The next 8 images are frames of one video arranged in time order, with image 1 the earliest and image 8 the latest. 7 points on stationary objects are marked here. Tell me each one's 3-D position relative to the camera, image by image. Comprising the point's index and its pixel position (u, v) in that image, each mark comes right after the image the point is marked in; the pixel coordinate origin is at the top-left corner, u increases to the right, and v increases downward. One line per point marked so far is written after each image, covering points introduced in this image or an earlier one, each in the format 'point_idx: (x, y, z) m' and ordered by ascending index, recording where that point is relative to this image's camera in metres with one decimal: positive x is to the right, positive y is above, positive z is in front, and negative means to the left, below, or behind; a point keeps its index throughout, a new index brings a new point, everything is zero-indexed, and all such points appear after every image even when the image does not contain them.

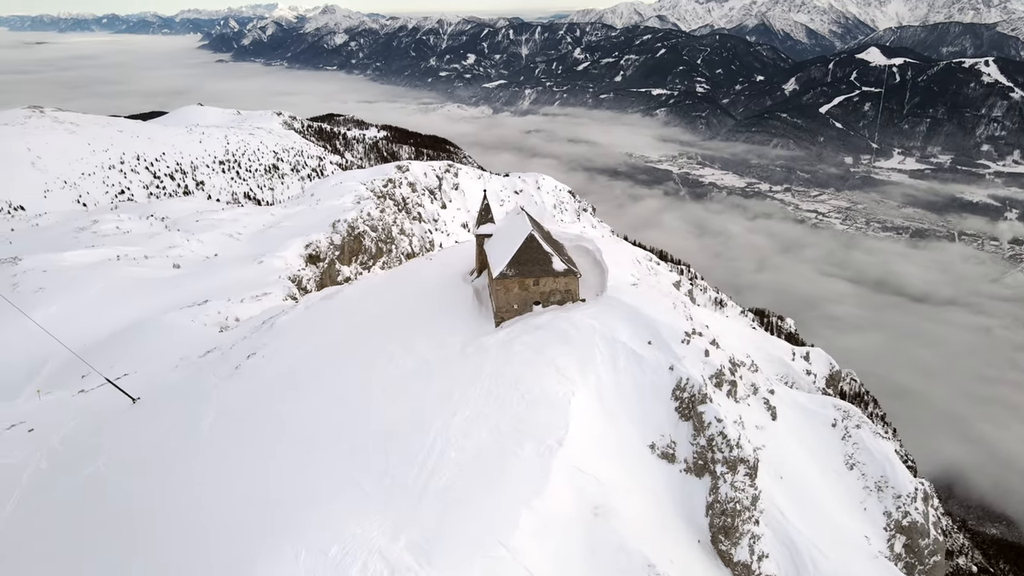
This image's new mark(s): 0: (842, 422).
0: (+8.7, -3.6, +19.3) m
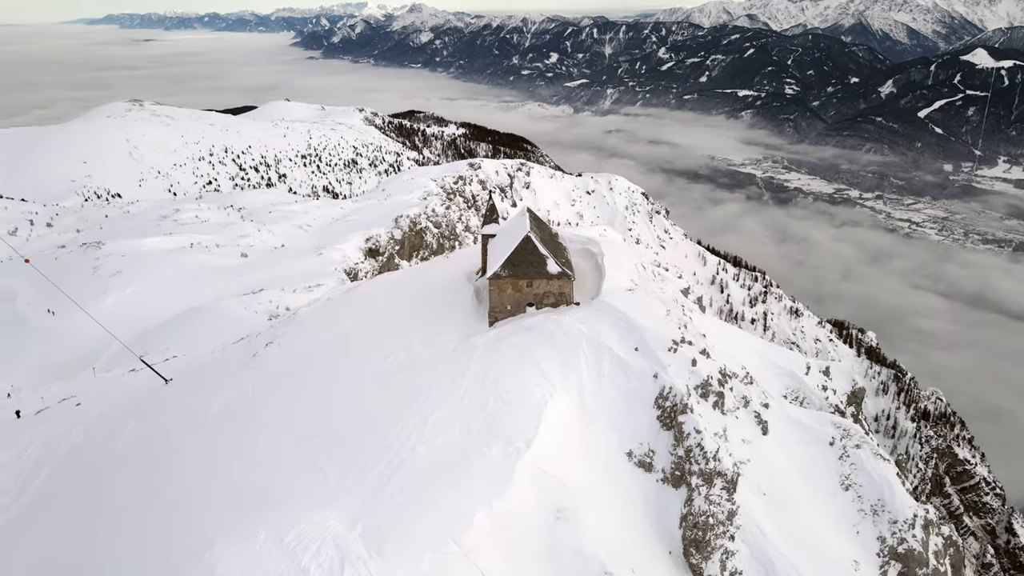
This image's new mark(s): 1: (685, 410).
0: (+8.4, -4.0, +18.6) m
1: (+3.9, -2.8, +16.3) m
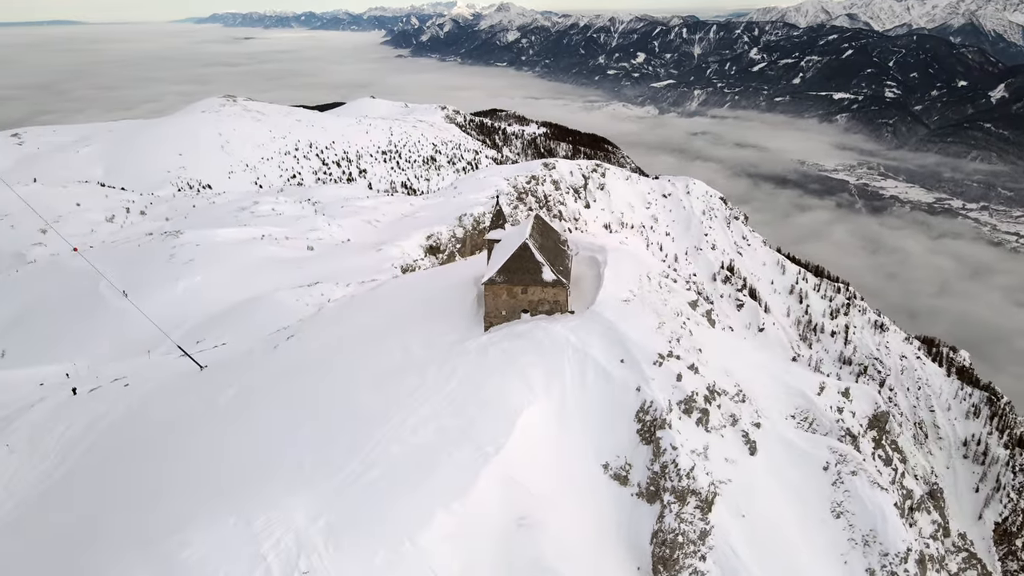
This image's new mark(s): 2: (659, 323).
0: (+8.0, -4.5, +17.9) m
1: (+3.4, -3.1, +16.1) m
2: (+3.7, -0.9, +18.7) m
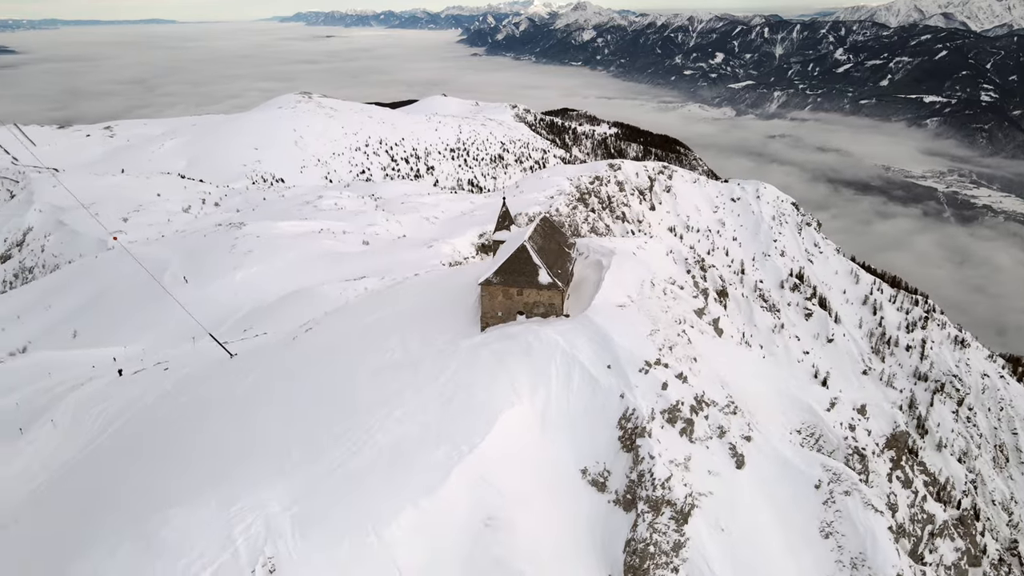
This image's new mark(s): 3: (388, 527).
0: (+7.6, -4.8, +17.3) m
1: (+2.9, -3.2, +15.9) m
2: (+3.5, -1.1, +18.5) m
3: (-2.4, -4.6, +13.8) m
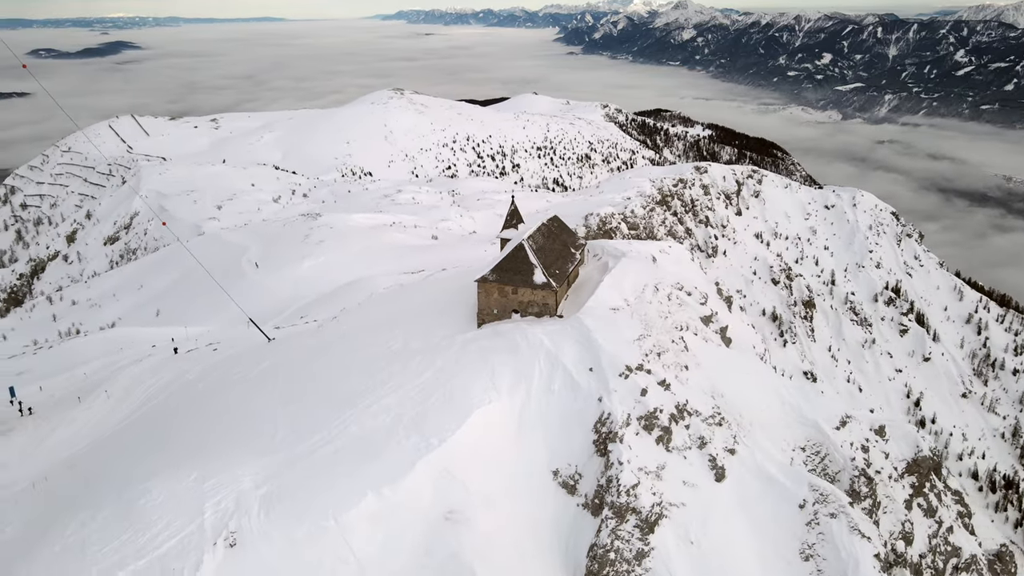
0: (+7.0, -5.0, +16.6) m
1: (+2.3, -3.3, +15.7) m
2: (+3.2, -1.2, +18.2) m
3: (-3.3, -4.5, +14.2) m
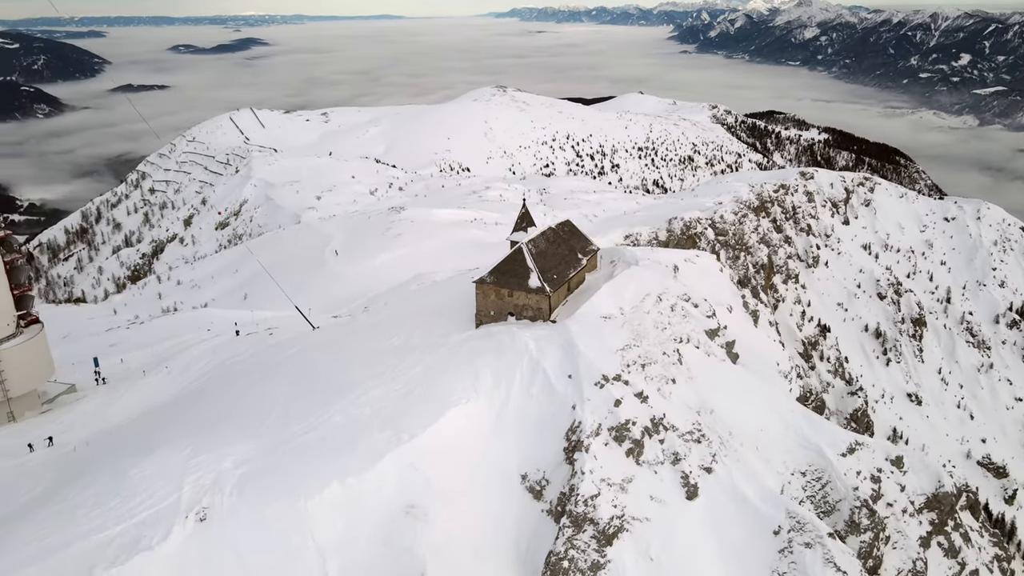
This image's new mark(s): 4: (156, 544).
0: (+6.3, -5.5, +15.9) m
1: (+1.5, -3.5, +15.6) m
2: (+2.9, -1.4, +18.0) m
3: (-4.2, -4.4, +14.8) m
4: (-6.7, -4.9, +13.6) m
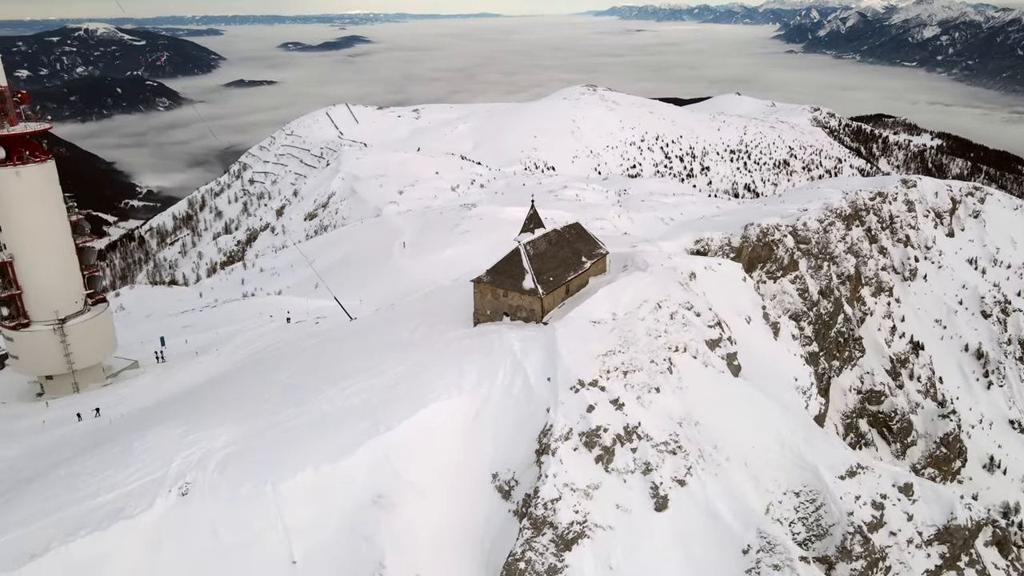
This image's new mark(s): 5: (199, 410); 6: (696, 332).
0: (+5.5, -5.7, +15.4) m
1: (+0.8, -3.6, +15.7) m
2: (+2.6, -1.6, +17.8) m
3: (-5.0, -4.2, +15.5) m
4: (-7.6, -4.6, +14.5) m
5: (-8.5, -3.3, +19.3) m
6: (+5.2, -1.2, +19.9) m
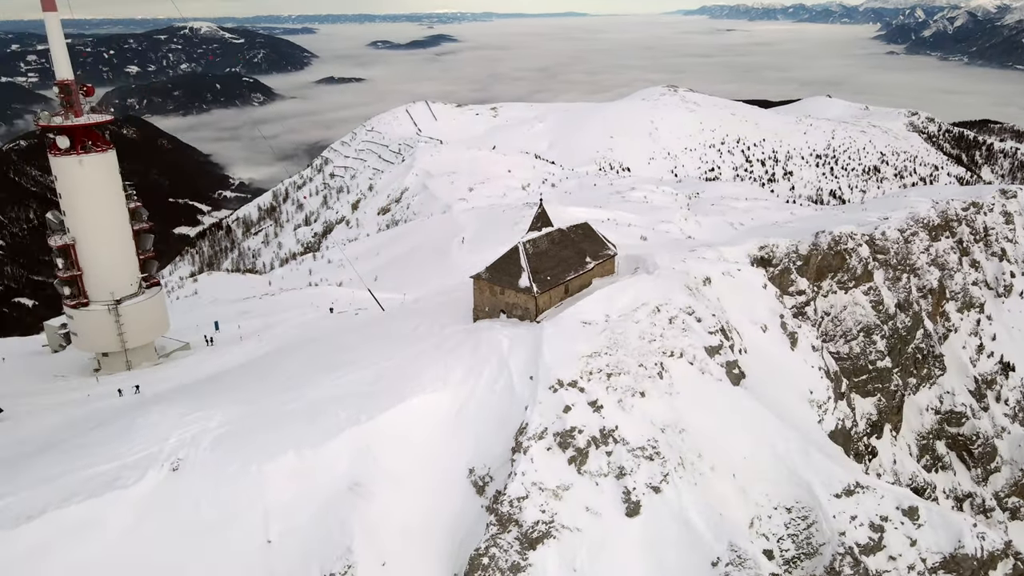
0: (+4.8, -5.9, +15.0) m
1: (+0.3, -3.5, +15.7) m
2: (+2.2, -1.6, +17.6) m
3: (-5.6, -3.9, +16.1) m
4: (-8.3, -4.2, +15.4) m
5: (-8.6, -2.9, +20.3) m
6: (+5.1, -1.4, +19.5) m
